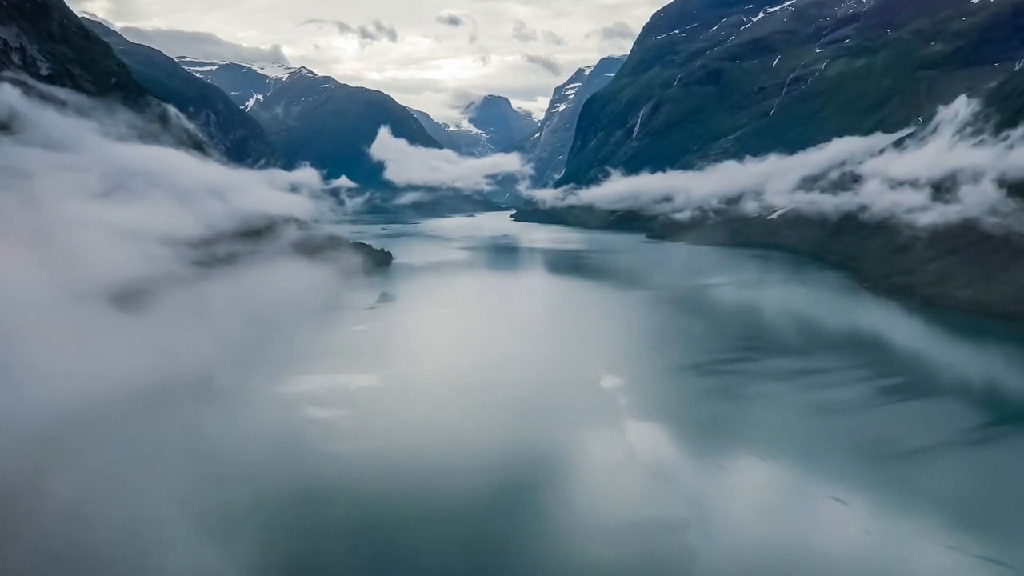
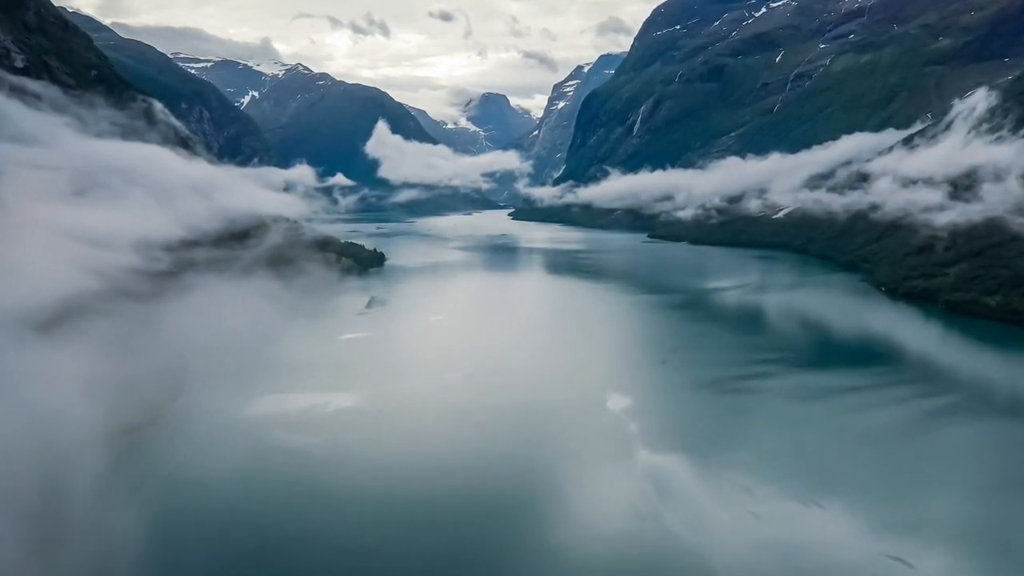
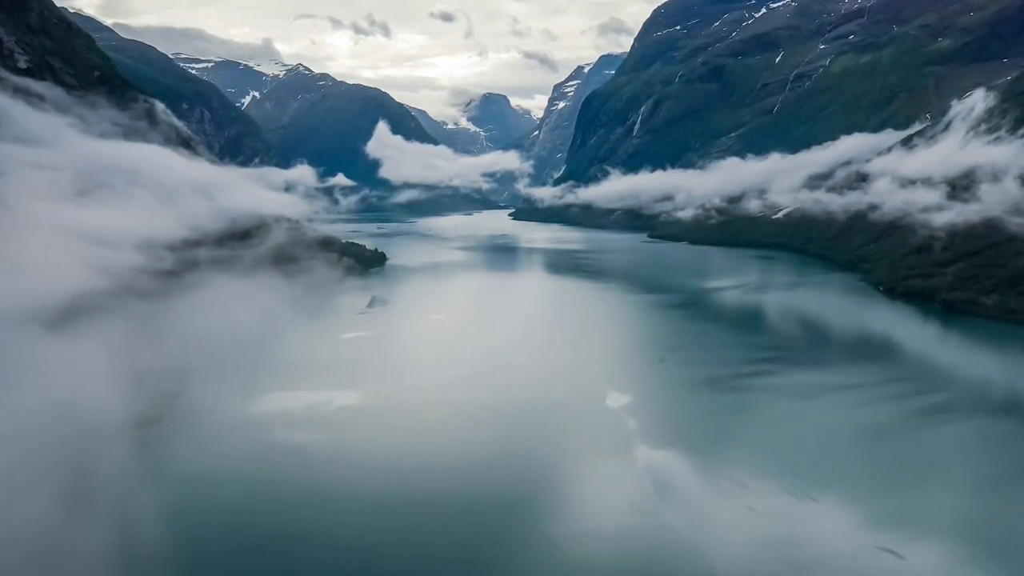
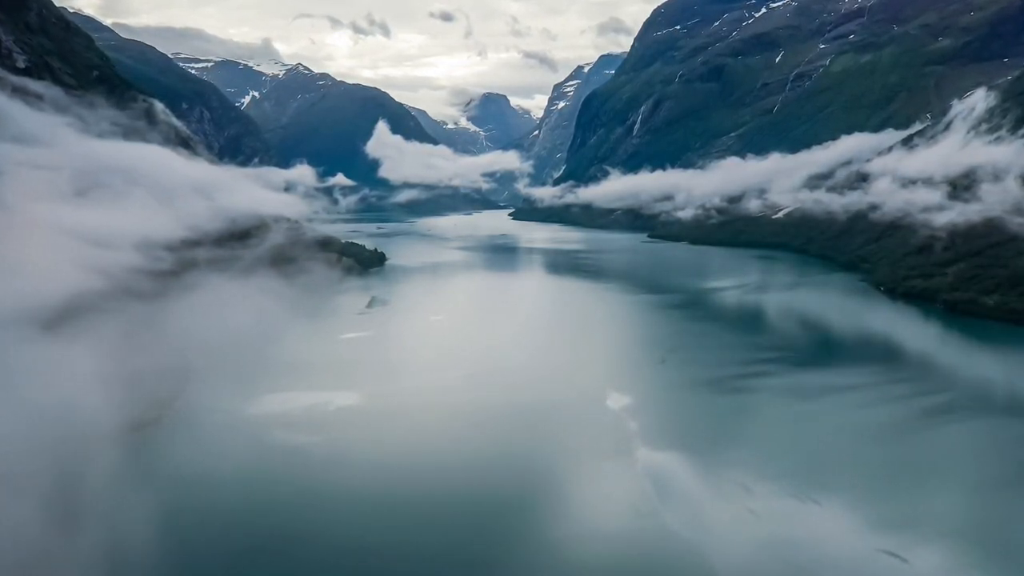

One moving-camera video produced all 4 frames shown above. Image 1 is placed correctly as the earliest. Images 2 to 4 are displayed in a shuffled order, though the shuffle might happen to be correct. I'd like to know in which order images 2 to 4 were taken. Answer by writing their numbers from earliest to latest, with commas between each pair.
3, 4, 2
